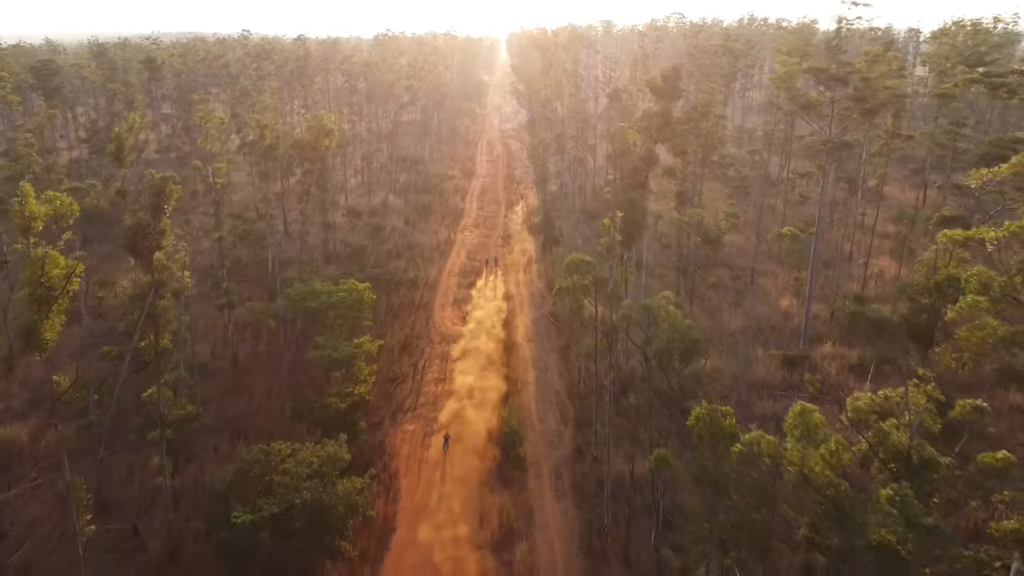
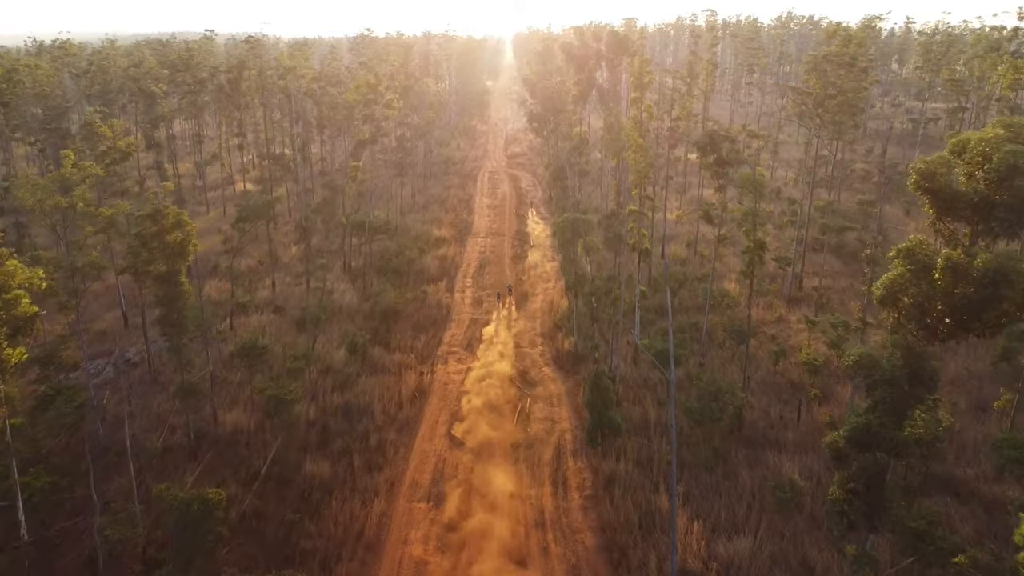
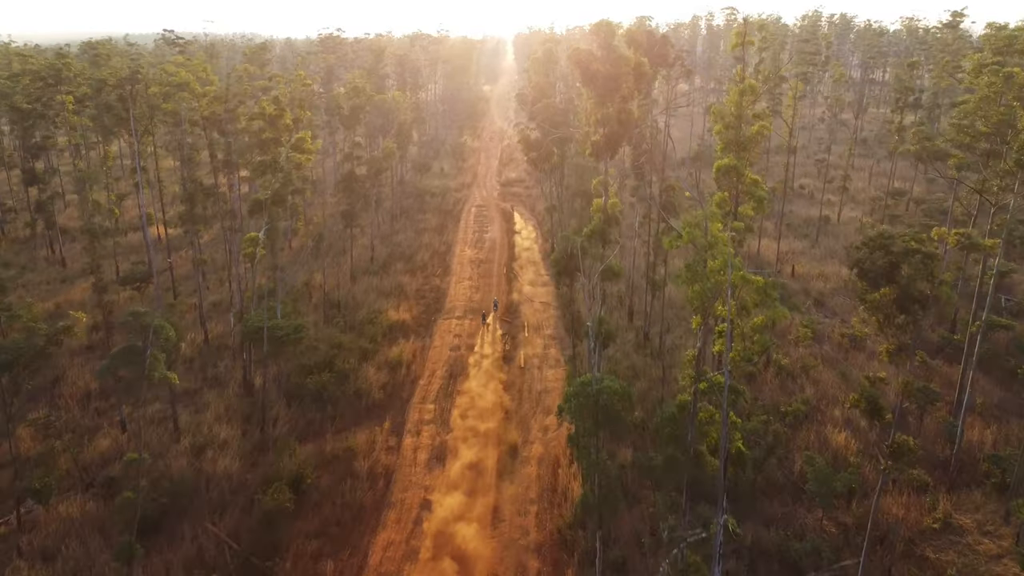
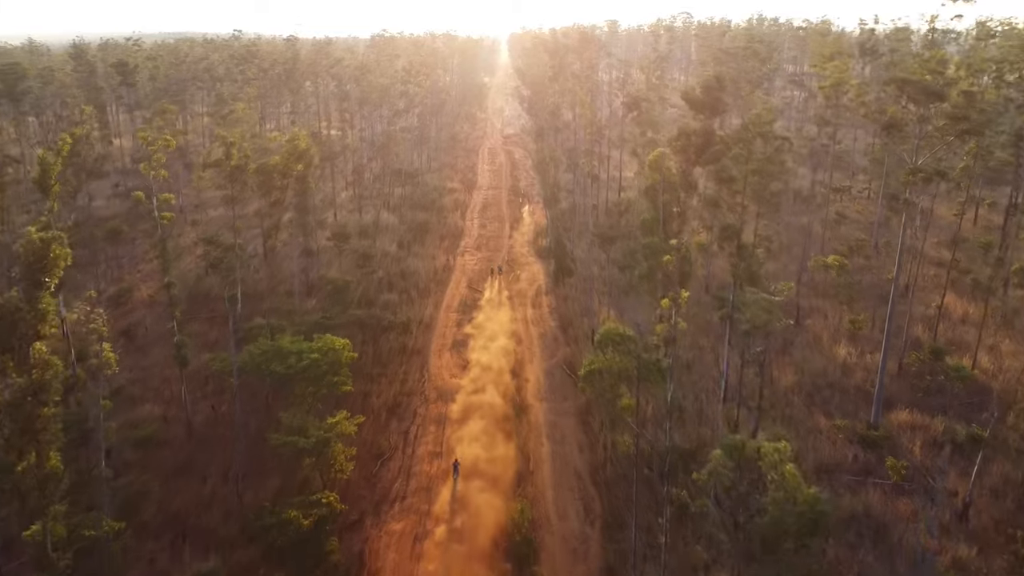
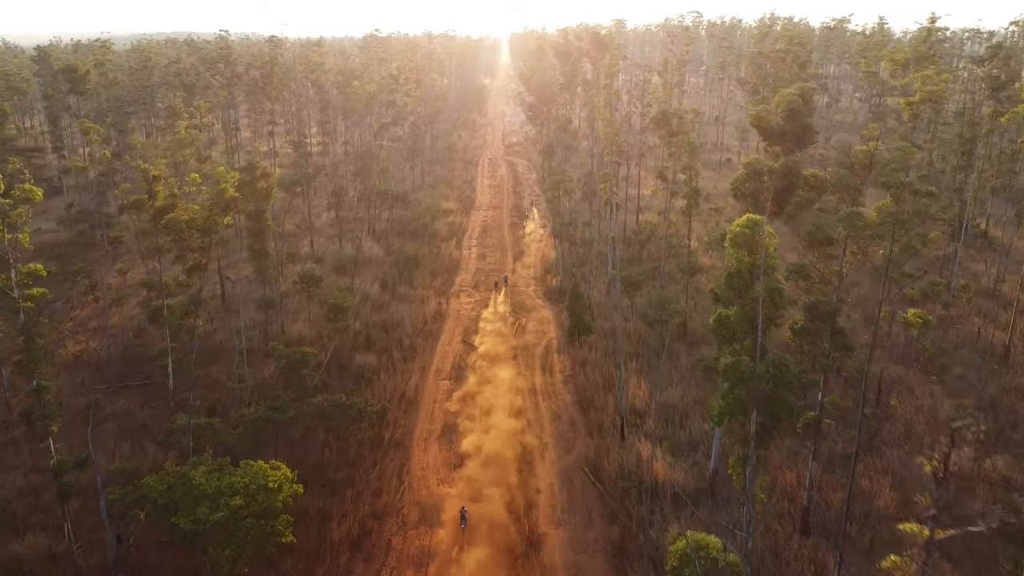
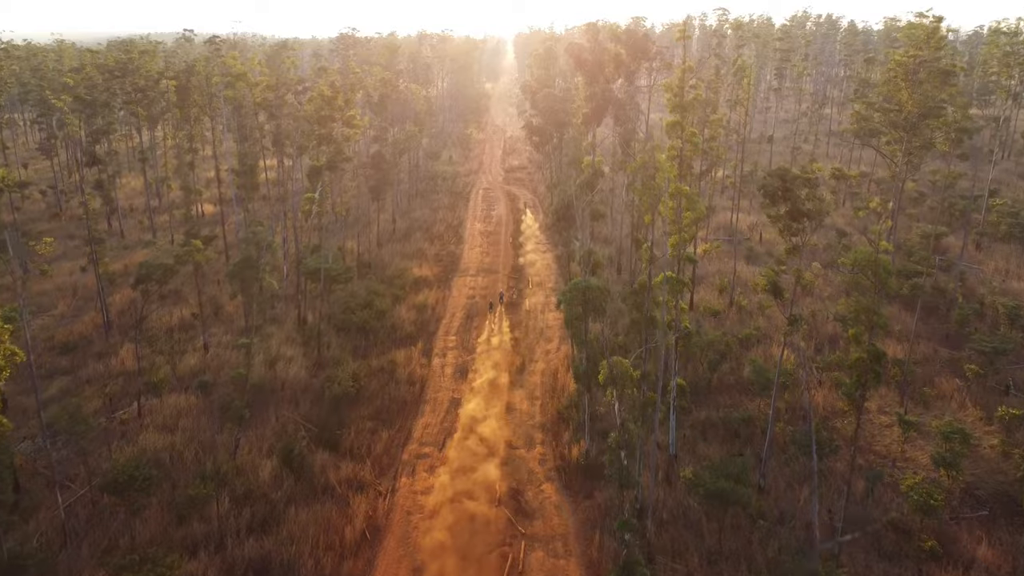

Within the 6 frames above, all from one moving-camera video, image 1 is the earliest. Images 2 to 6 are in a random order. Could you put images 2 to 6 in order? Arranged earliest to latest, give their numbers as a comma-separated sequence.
4, 5, 2, 6, 3
